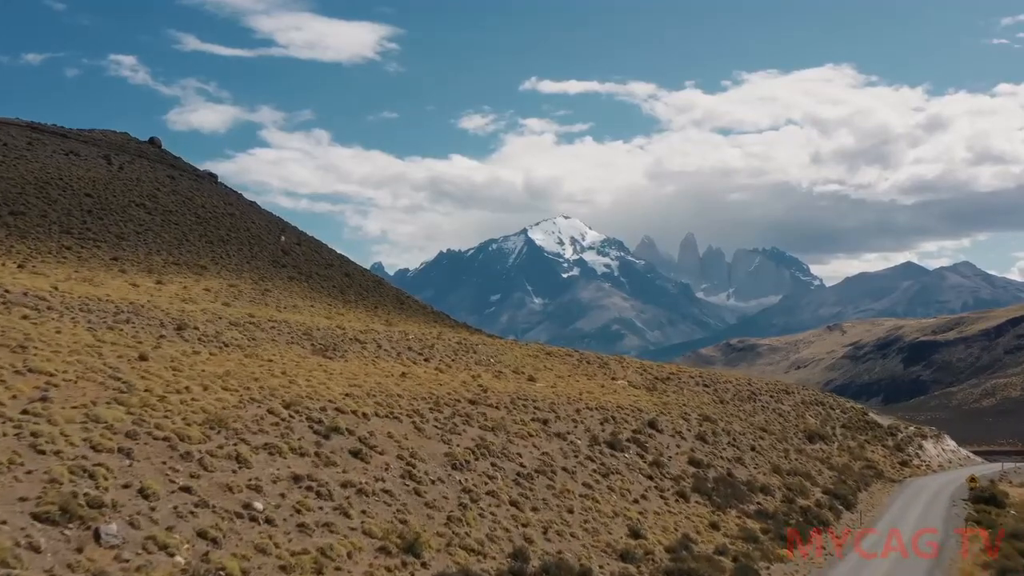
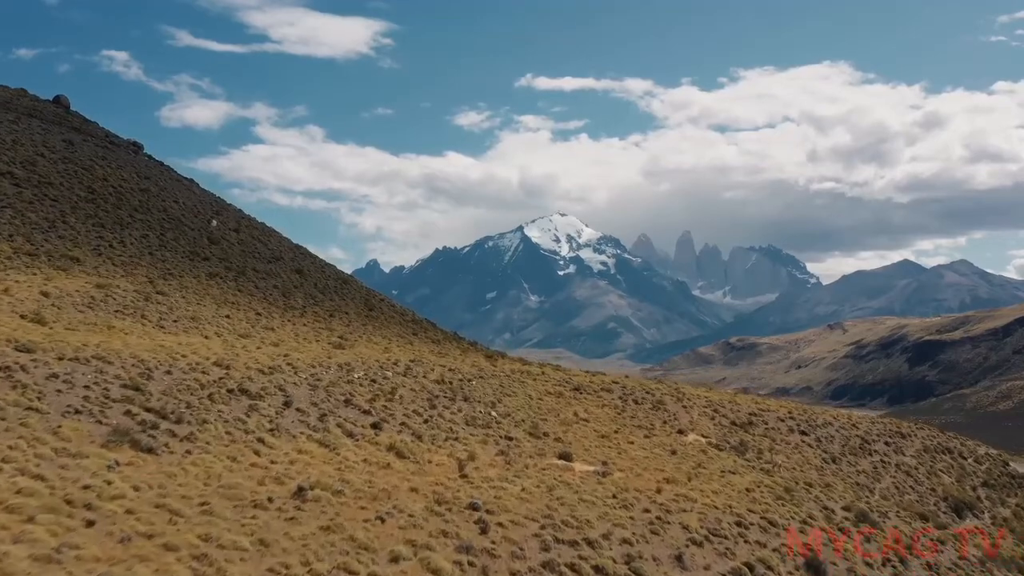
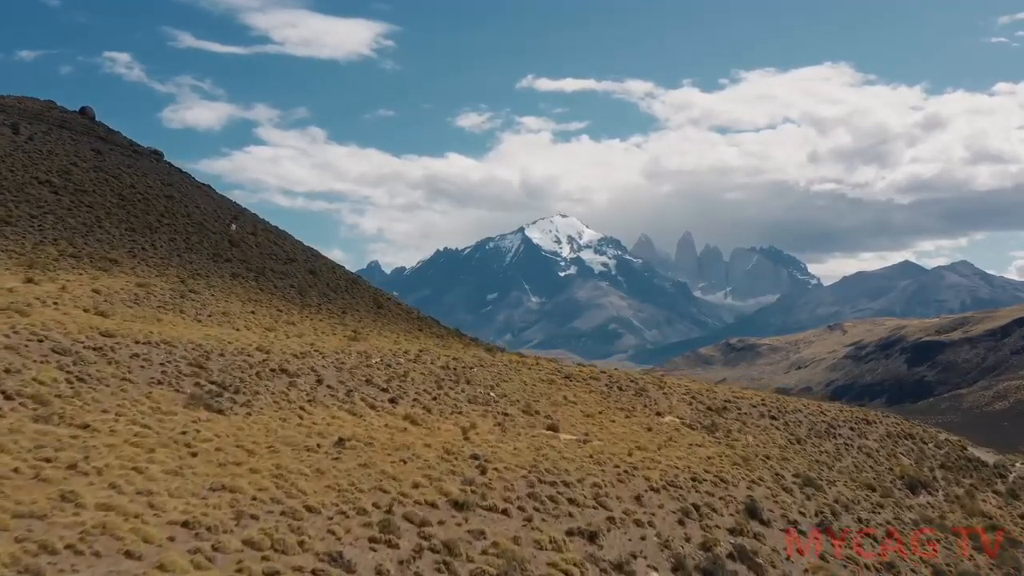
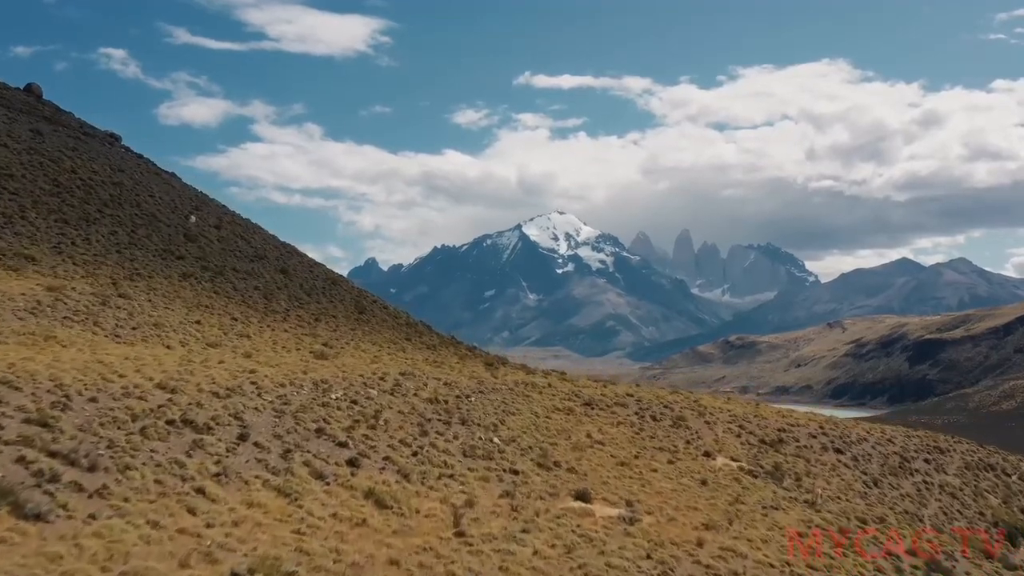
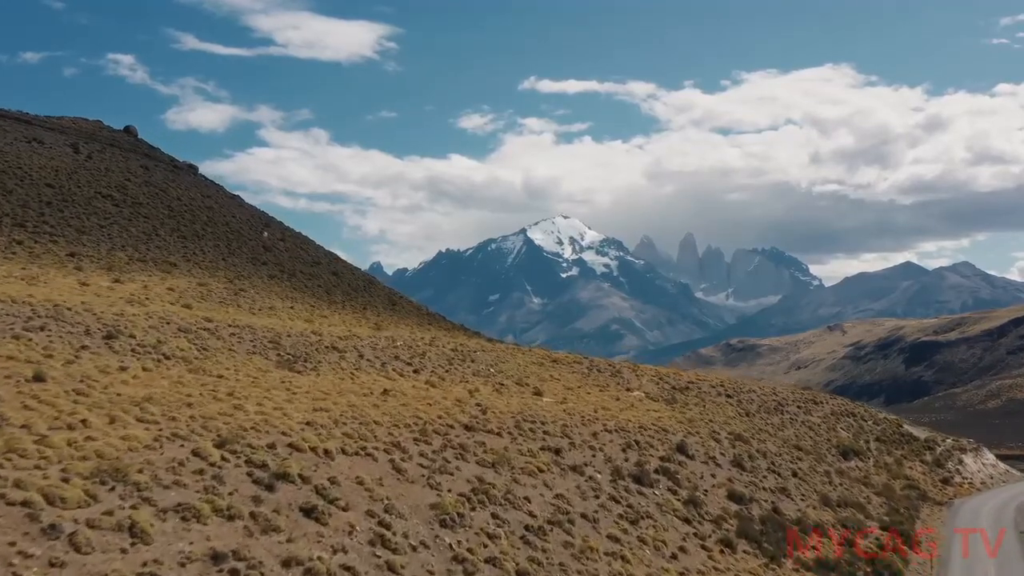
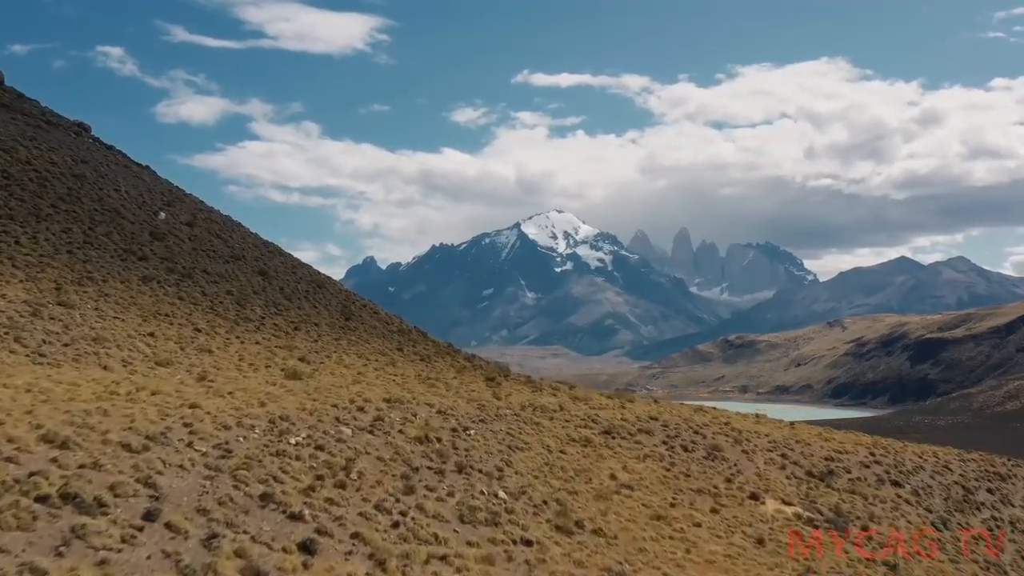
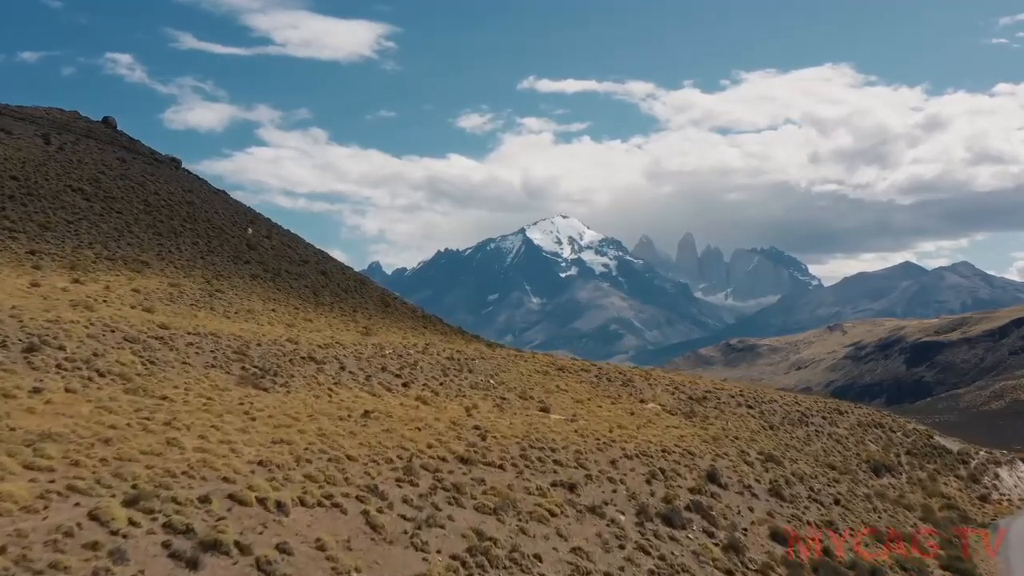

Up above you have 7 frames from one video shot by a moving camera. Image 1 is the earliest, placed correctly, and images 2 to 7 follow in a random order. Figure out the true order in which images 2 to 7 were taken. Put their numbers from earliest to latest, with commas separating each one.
5, 7, 3, 2, 4, 6
